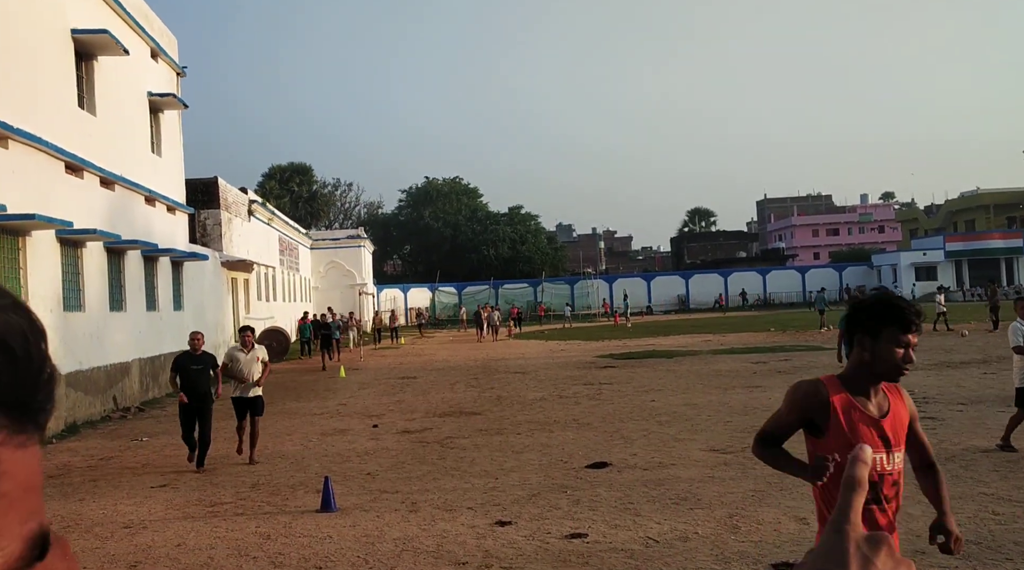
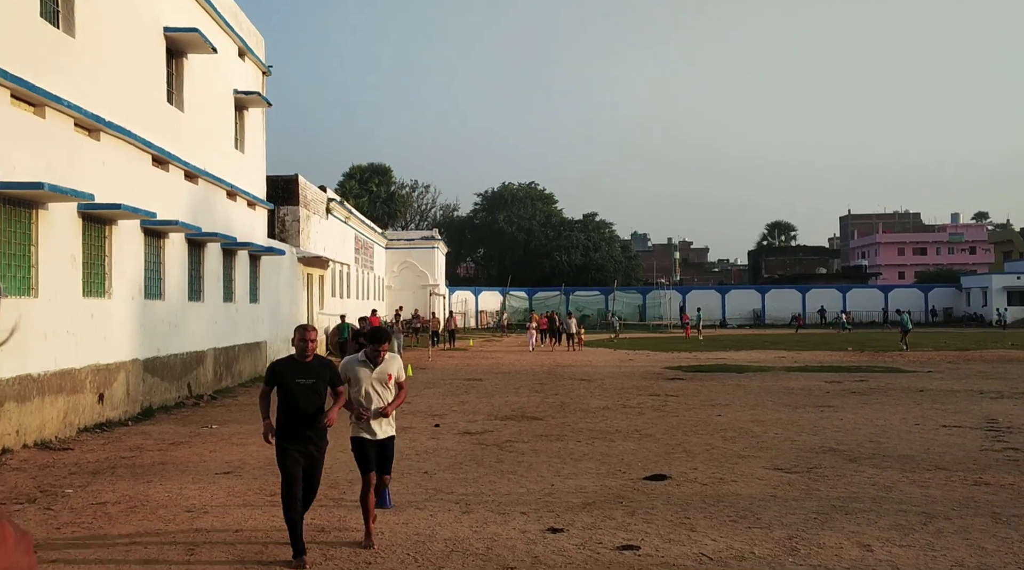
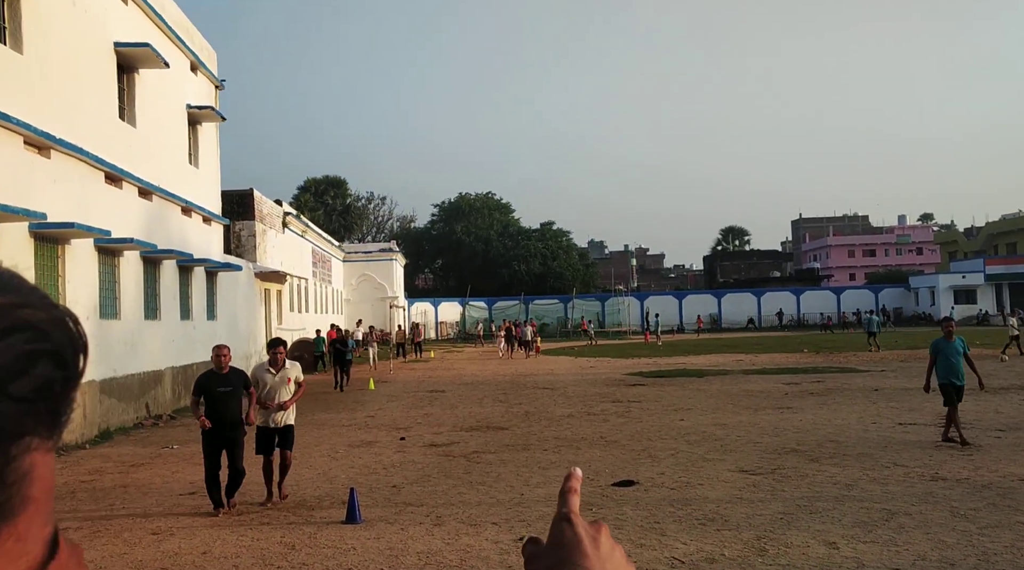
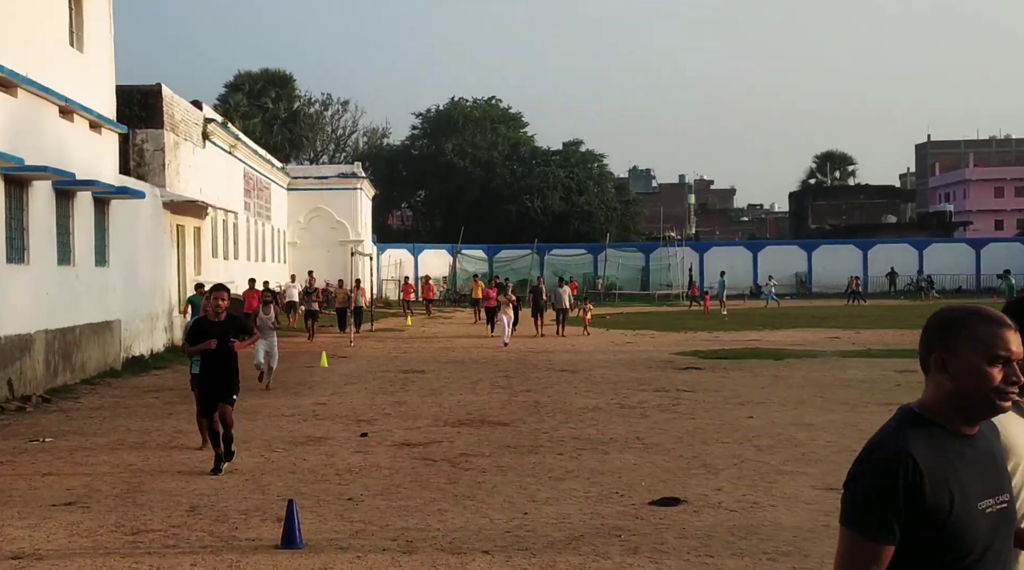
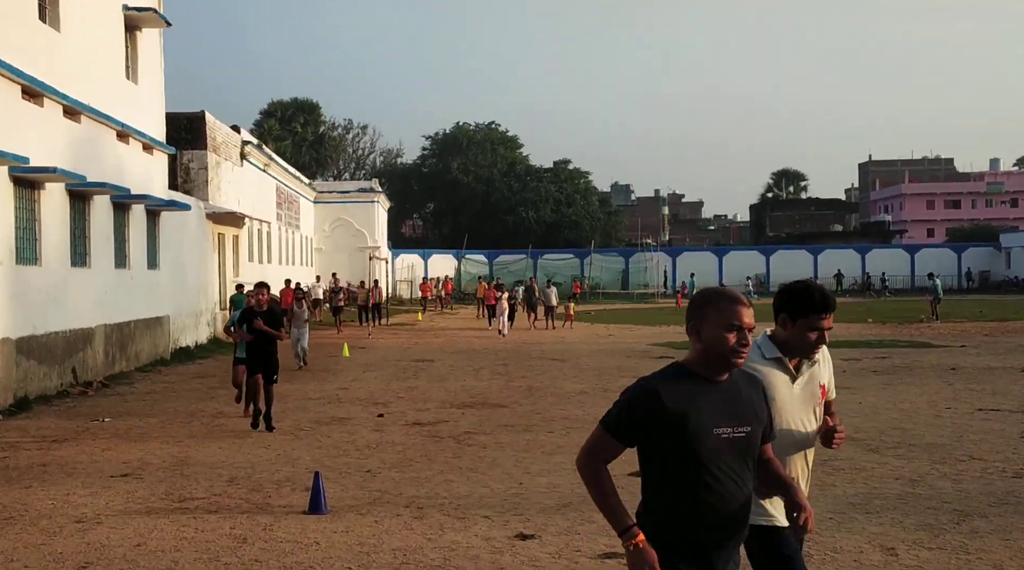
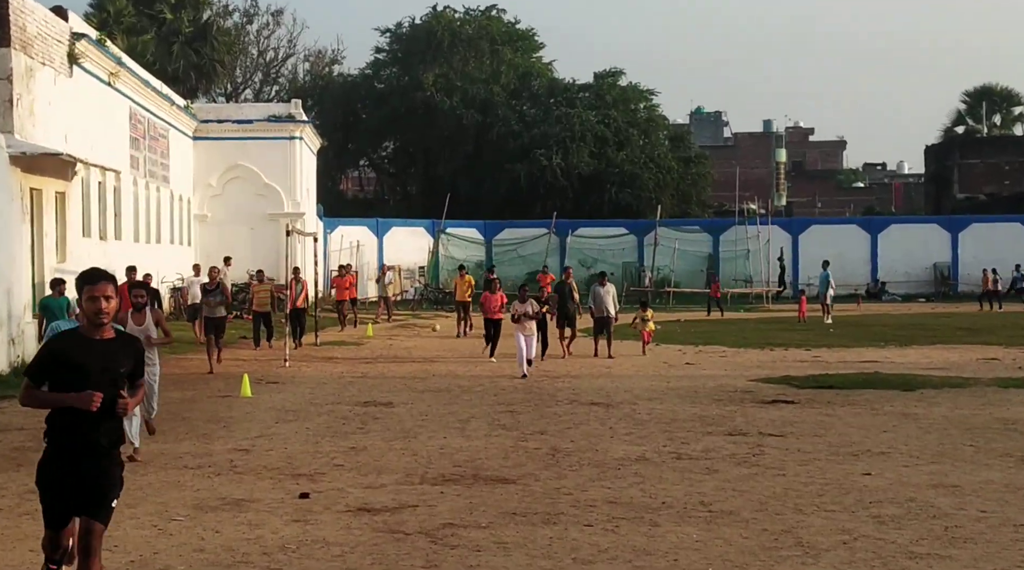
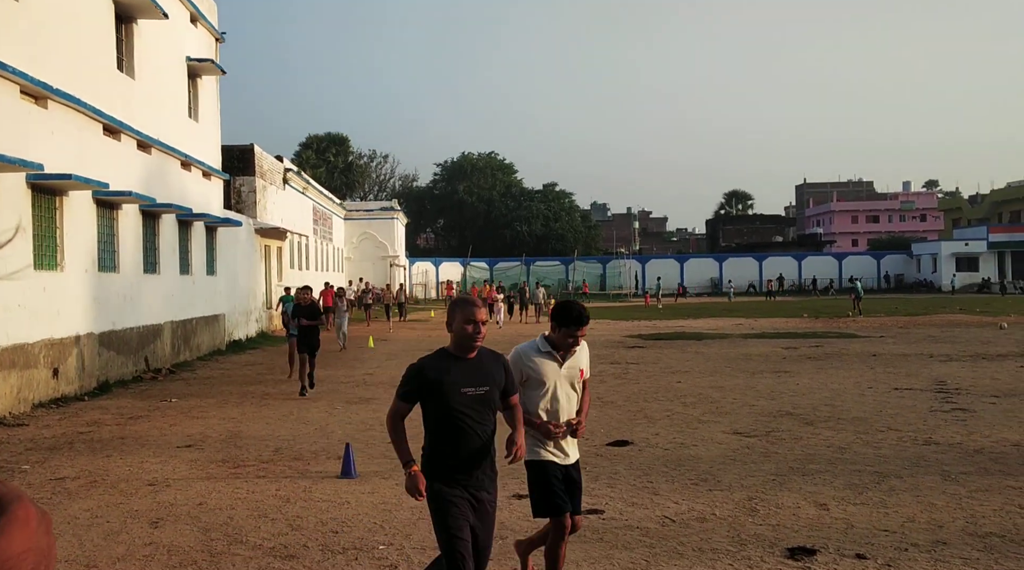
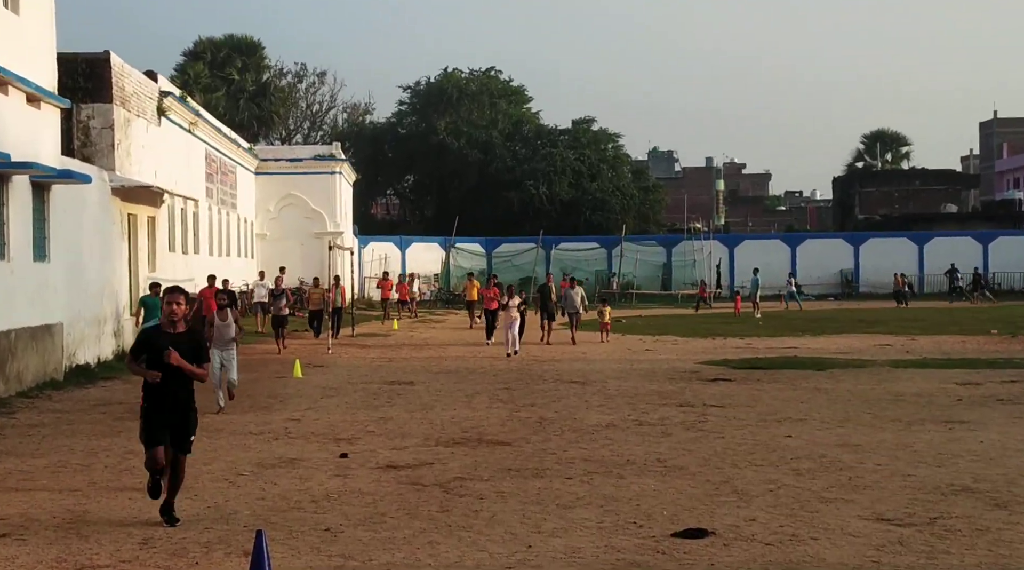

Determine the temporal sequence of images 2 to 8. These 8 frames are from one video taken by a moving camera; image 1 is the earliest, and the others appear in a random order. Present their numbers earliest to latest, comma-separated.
3, 2, 7, 5, 4, 8, 6
